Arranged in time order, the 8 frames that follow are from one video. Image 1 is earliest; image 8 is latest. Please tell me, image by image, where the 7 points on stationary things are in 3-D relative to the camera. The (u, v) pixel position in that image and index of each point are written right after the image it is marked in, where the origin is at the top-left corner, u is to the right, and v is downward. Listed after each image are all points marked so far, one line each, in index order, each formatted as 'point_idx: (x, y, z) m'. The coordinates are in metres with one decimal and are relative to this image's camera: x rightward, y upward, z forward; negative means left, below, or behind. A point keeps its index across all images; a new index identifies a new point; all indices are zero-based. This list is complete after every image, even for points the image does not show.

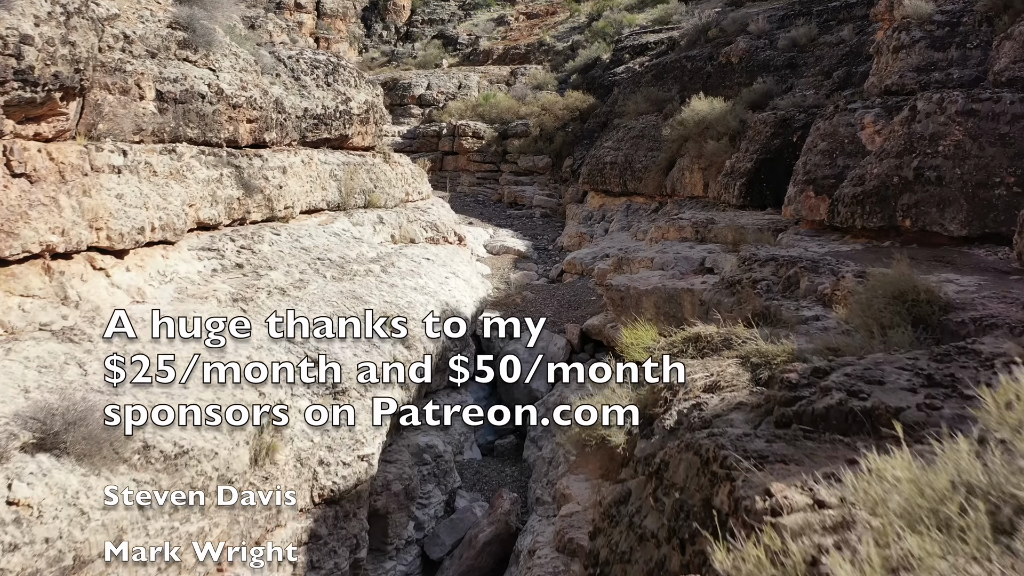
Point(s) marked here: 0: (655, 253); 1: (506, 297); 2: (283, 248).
0: (+1.1, +0.3, +5.4) m
1: (-0.1, -0.1, +6.2) m
2: (-1.4, +0.2, +4.5) m
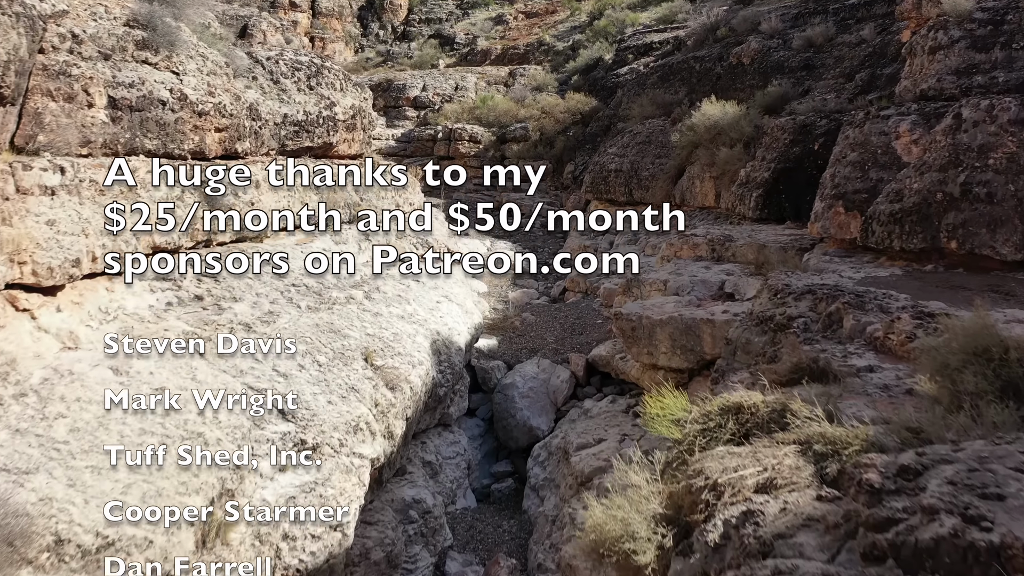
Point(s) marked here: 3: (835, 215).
0: (+1.1, +0.1, +4.9) m
1: (-0.1, -0.3, +5.7) m
2: (-1.4, +0.1, +4.0) m
3: (+2.1, +0.5, +4.7) m
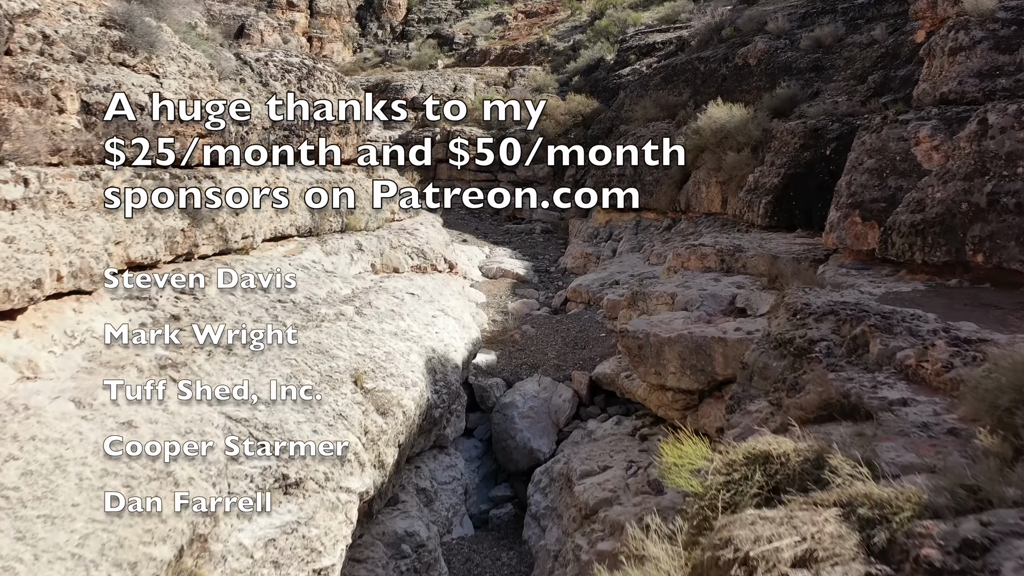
0: (+1.1, 0.0, +4.7) m
1: (-0.1, -0.3, +5.4) m
2: (-1.5, 0.0, +3.8) m
3: (+2.1, +0.4, +4.5) m
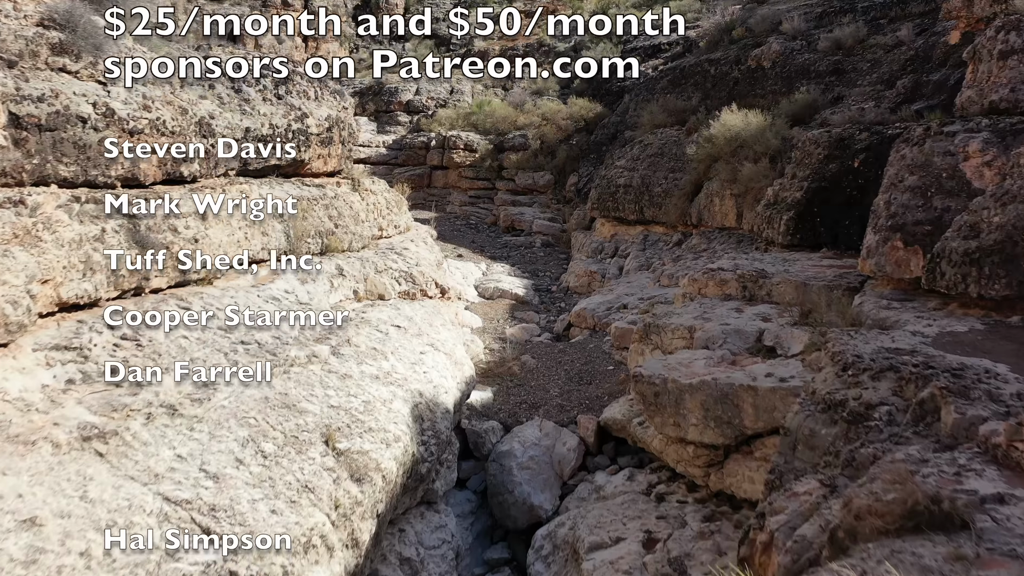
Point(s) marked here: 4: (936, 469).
0: (+1.0, -0.2, +4.2) m
1: (-0.1, -0.5, +4.9) m
2: (-1.5, -0.2, +3.3) m
3: (+2.1, +0.2, +4.0) m
4: (+1.2, -0.5, +2.1) m
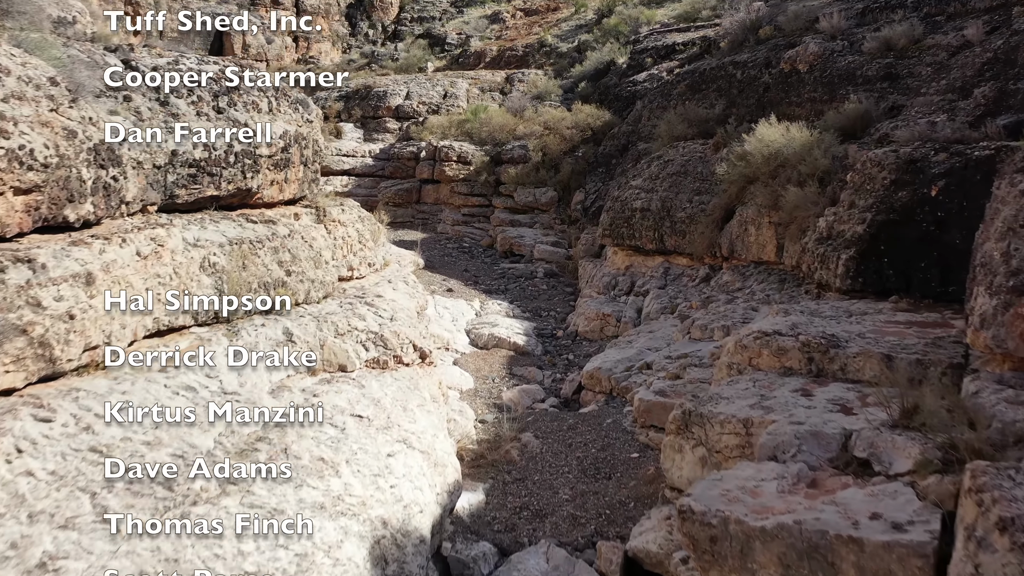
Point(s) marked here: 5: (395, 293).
0: (+1.0, -0.5, +3.2) m
1: (-0.1, -0.9, +3.9) m
2: (-1.5, -0.5, +2.2) m
3: (+2.1, -0.1, +3.0) m
4: (+1.2, -0.9, +1.1) m
5: (-0.8, 0.0, +4.7) m
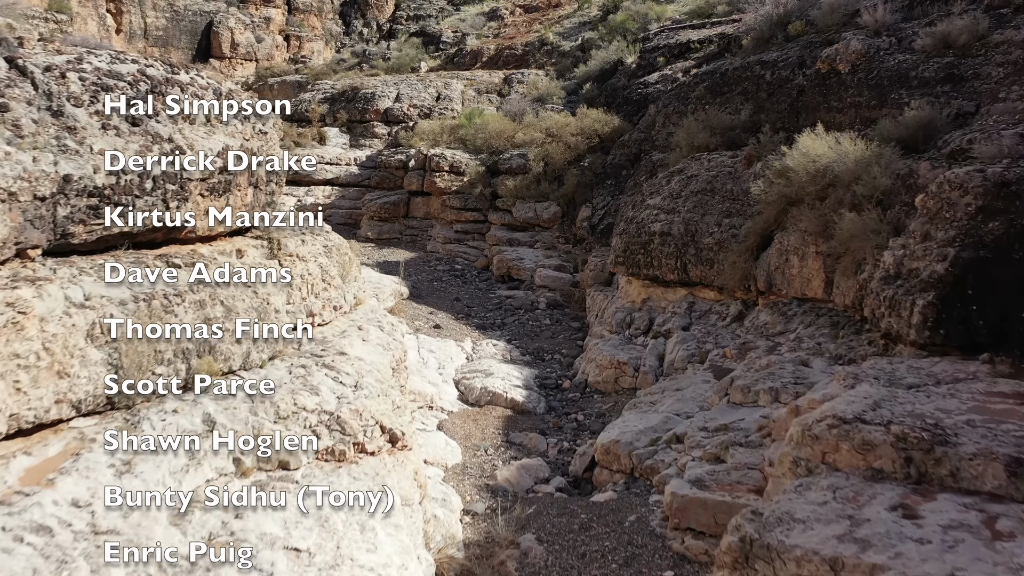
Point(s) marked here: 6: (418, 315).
0: (+1.0, -0.8, +2.3) m
1: (-0.1, -1.1, +3.0) m
2: (-1.5, -0.8, +1.4) m
3: (+2.1, -0.4, +2.1) m
4: (+1.2, -1.1, +0.2) m
5: (-0.8, -0.3, +3.8) m
6: (-0.7, -0.2, +5.5) m
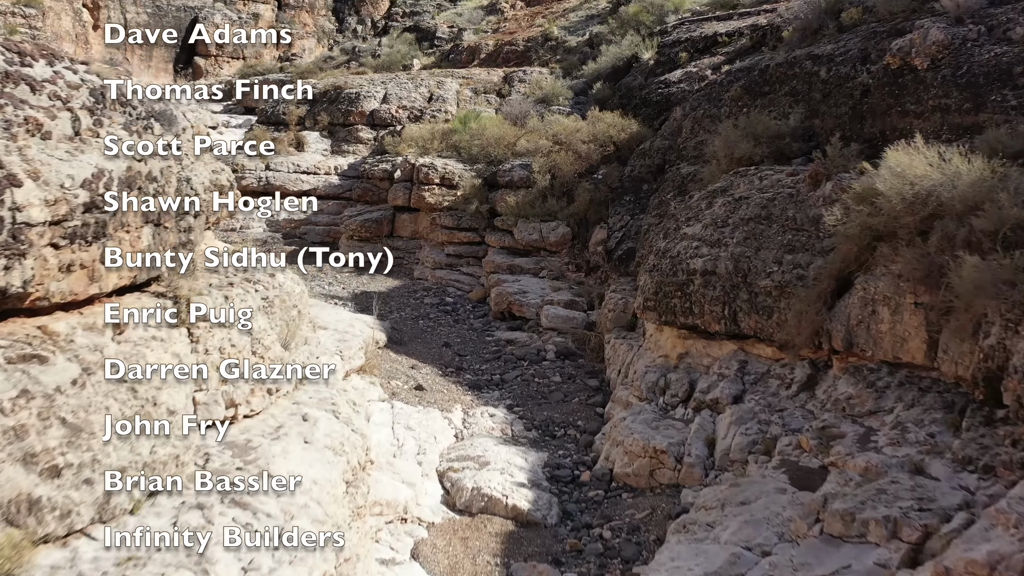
0: (+1.0, -1.1, +1.2) m
1: (-0.1, -1.4, +1.9) m
2: (-1.5, -1.1, +0.3) m
3: (+2.1, -0.7, +1.0) m
4: (+1.2, -1.4, -0.9) m
5: (-0.8, -0.6, +2.7) m
6: (-0.7, -0.5, +4.4) m
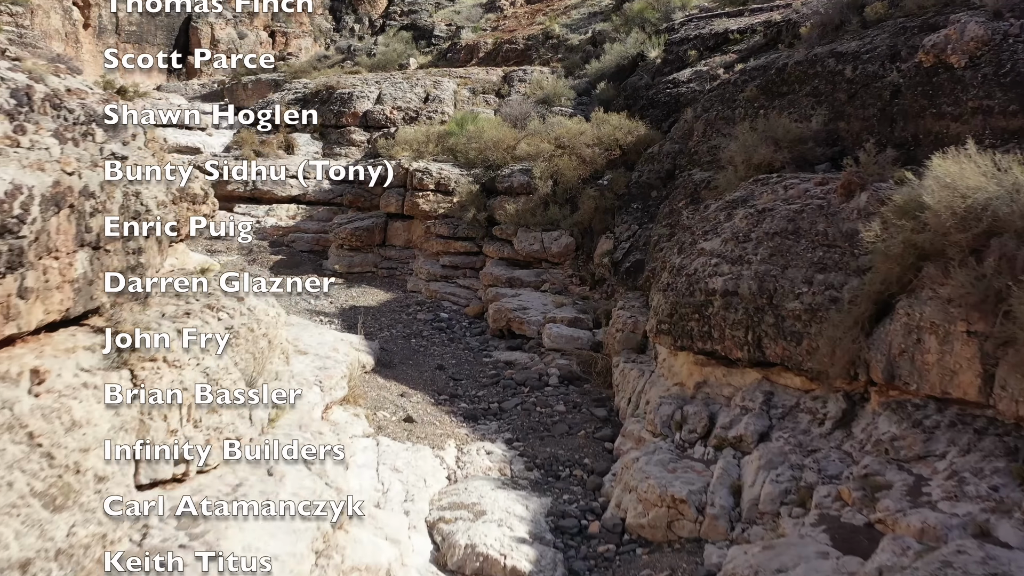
0: (+1.0, -1.2, +0.8) m
1: (-0.1, -1.6, +1.5) m
2: (-1.5, -1.2, -0.1) m
3: (+2.1, -0.8, +0.6) m
4: (+1.2, -1.6, -1.3) m
5: (-0.8, -0.7, +2.3) m
6: (-0.7, -0.6, +4.0) m
